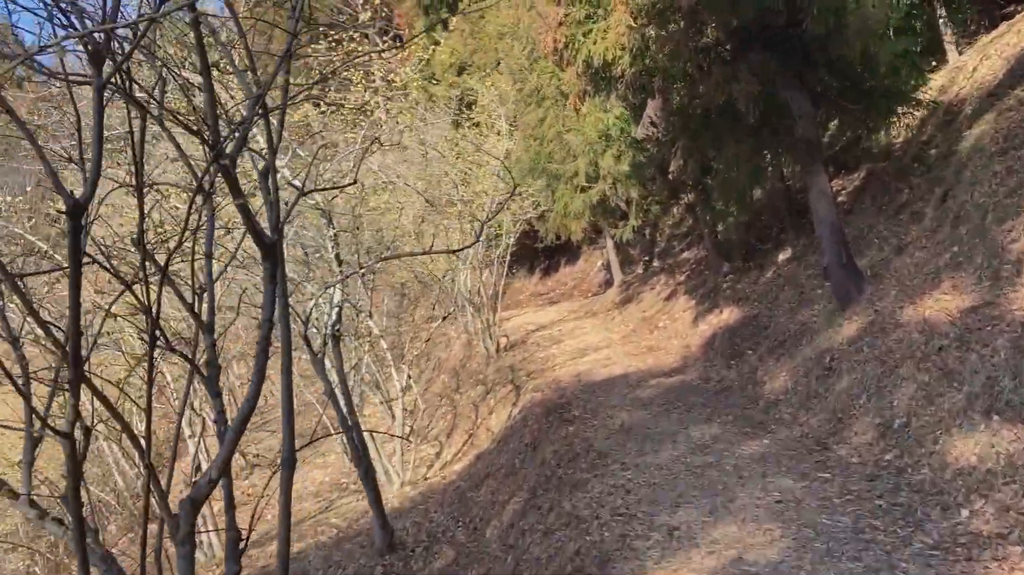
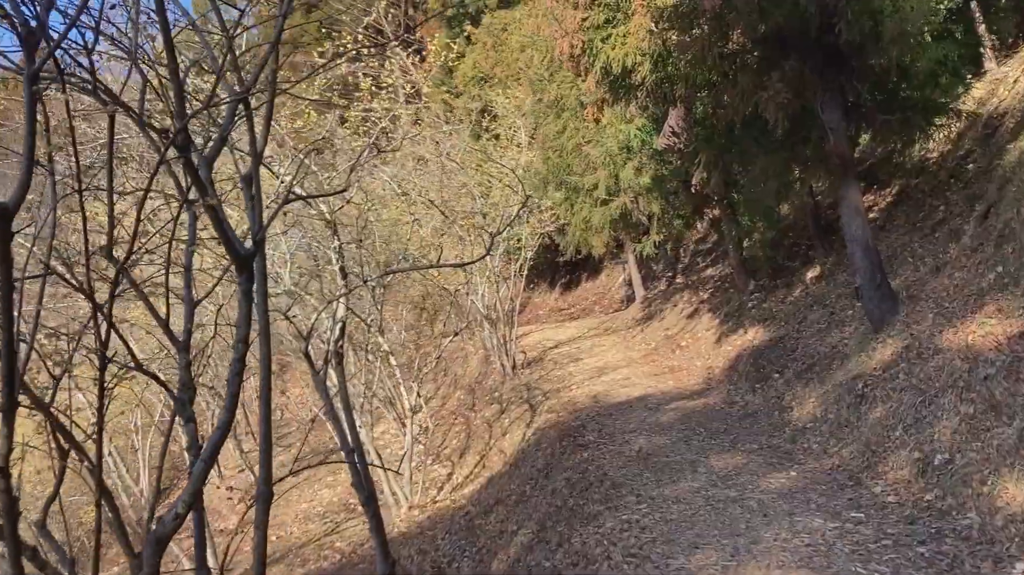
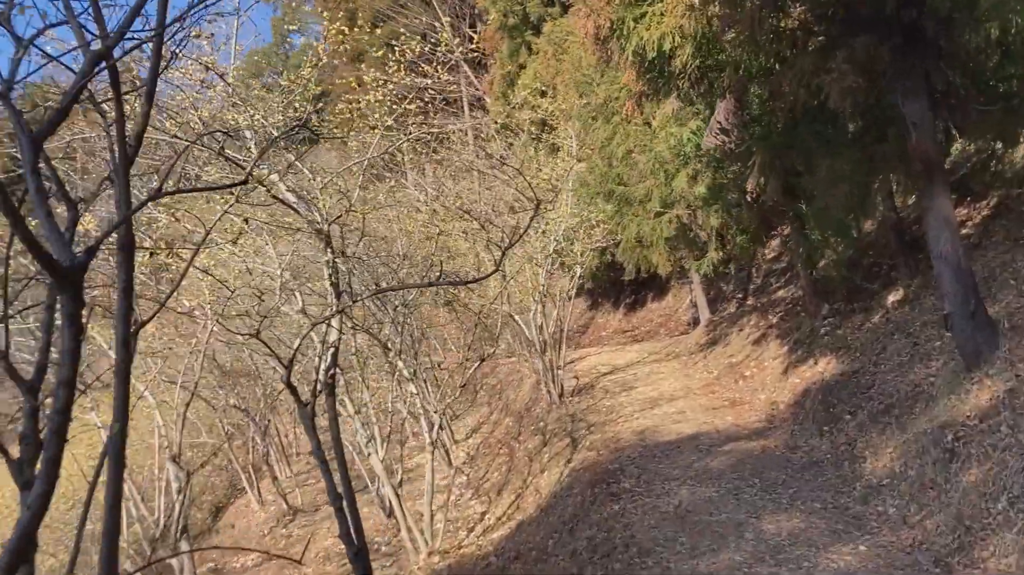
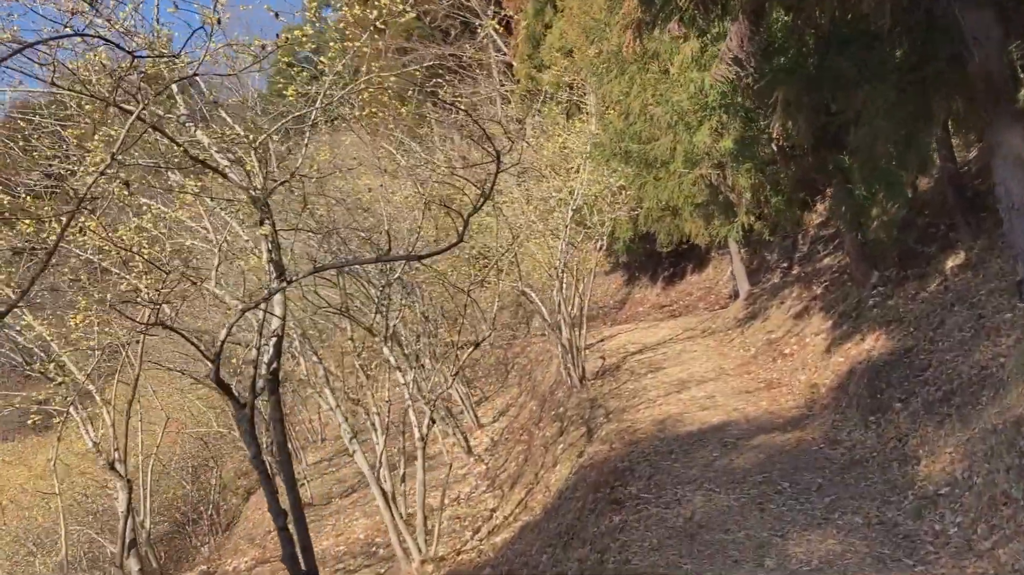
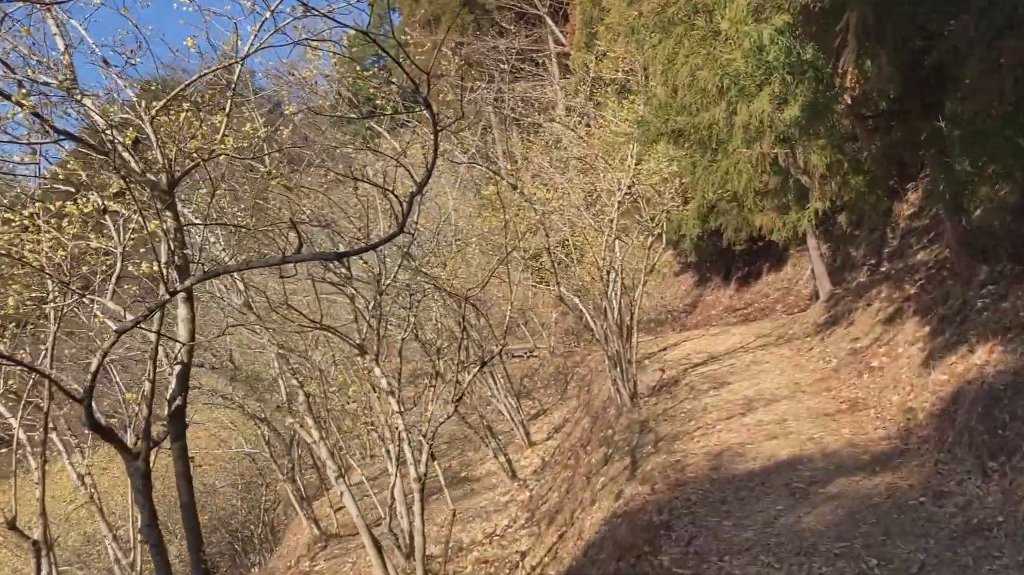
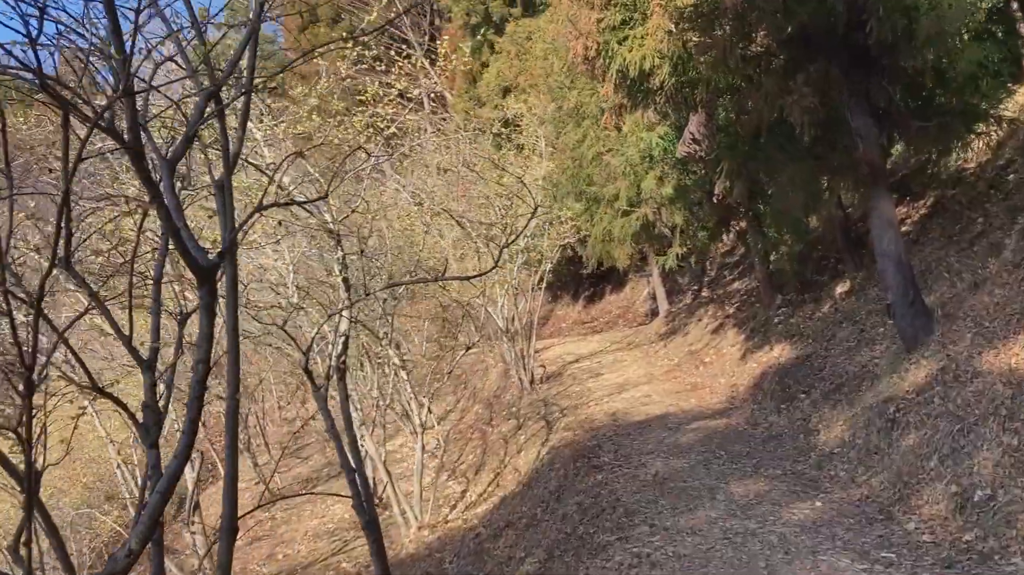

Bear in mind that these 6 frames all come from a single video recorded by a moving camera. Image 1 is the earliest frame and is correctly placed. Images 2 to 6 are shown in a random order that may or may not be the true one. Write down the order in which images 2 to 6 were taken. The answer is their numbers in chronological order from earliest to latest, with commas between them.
2, 6, 3, 4, 5
